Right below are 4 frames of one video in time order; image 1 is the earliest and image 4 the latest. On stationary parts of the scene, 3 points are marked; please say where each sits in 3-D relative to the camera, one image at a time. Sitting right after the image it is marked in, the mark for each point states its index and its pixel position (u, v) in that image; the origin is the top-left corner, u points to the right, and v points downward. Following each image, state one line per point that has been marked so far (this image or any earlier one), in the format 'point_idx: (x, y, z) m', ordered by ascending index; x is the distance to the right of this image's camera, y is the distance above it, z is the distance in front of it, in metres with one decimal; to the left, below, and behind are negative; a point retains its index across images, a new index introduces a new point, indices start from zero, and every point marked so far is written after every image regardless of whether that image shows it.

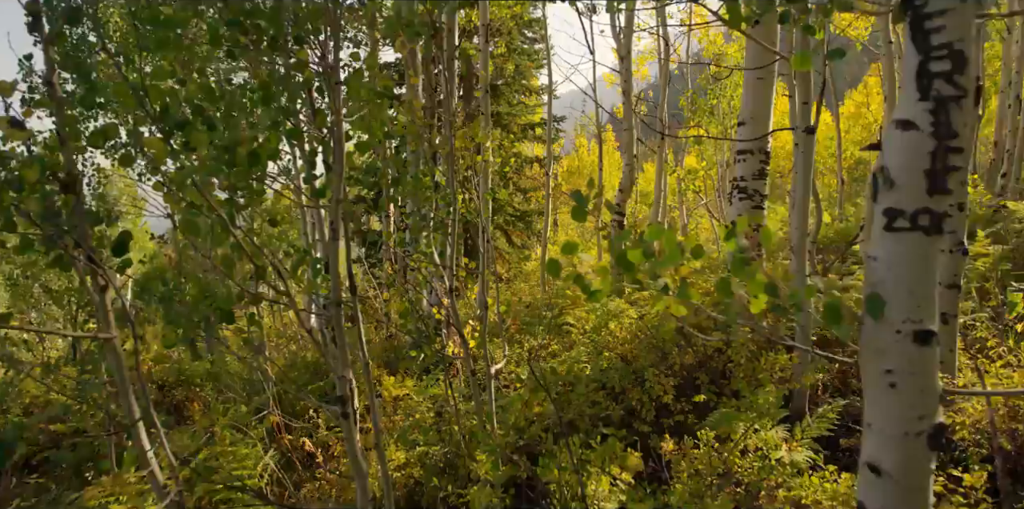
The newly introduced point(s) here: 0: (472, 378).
0: (-0.2, -0.8, +6.6) m
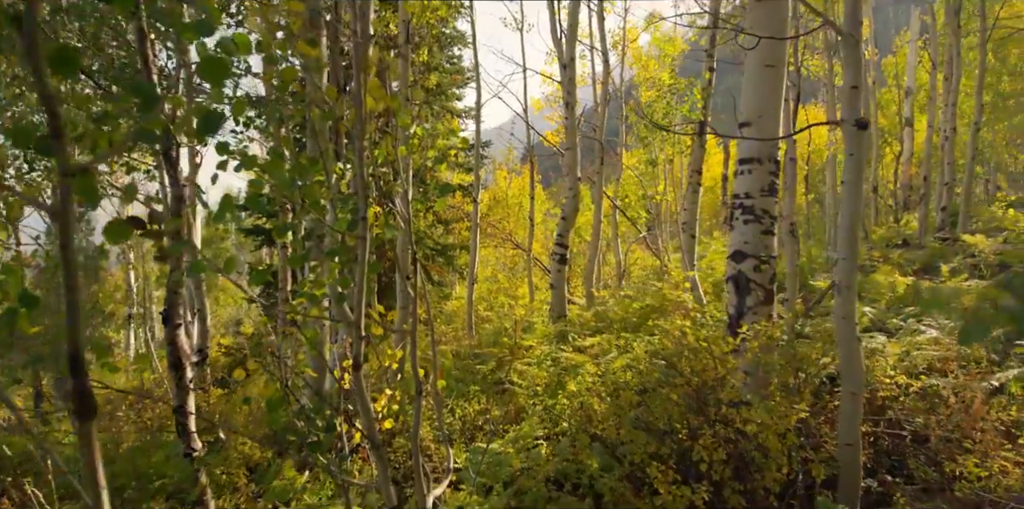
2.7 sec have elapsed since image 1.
0: (-0.5, -1.0, +4.3) m
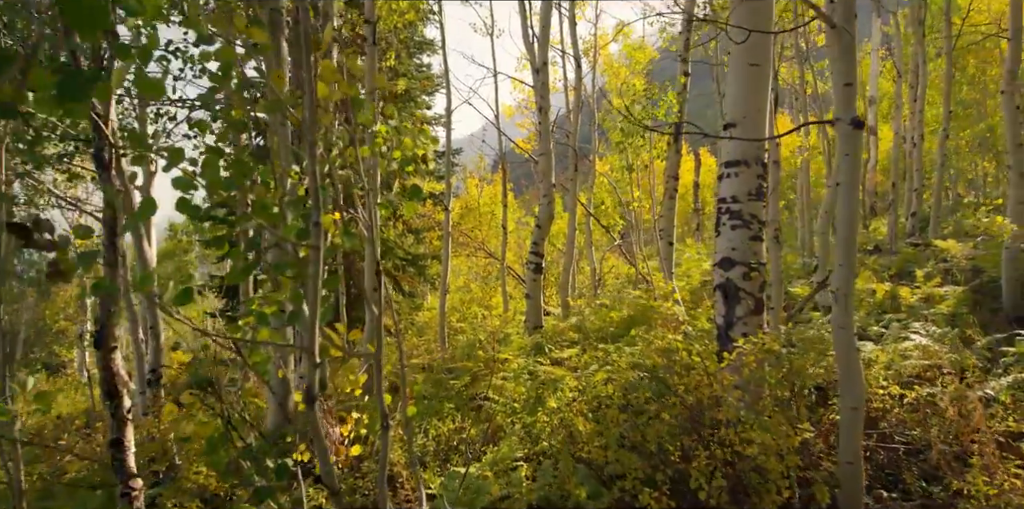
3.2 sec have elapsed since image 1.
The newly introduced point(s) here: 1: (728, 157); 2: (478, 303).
0: (-0.6, -1.0, +3.9) m
1: (+1.3, +0.6, +6.3) m
2: (-0.5, -0.8, +16.1) m
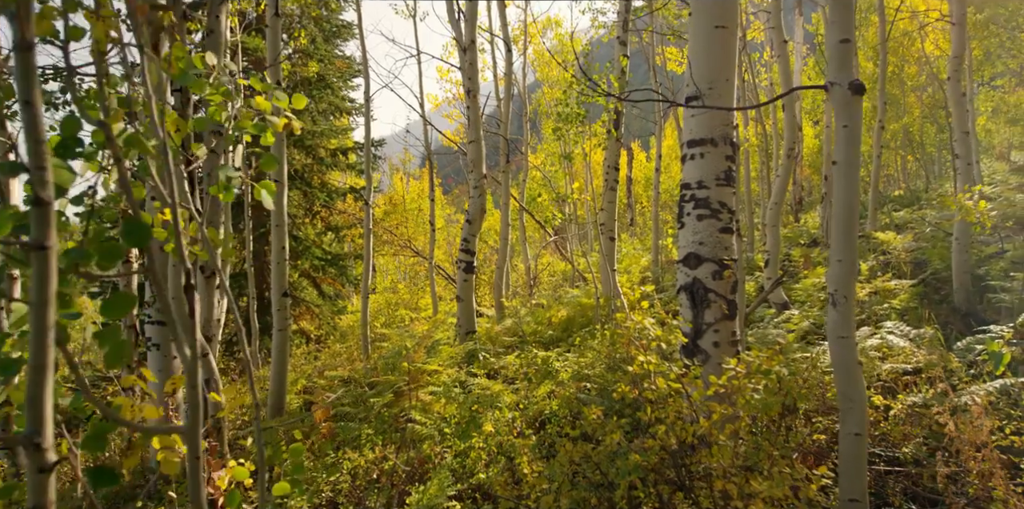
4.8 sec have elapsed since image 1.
0: (-0.8, -1.0, +2.9) m
1: (+0.9, +0.6, +5.4) m
2: (-1.5, -0.7, +15.0) m
